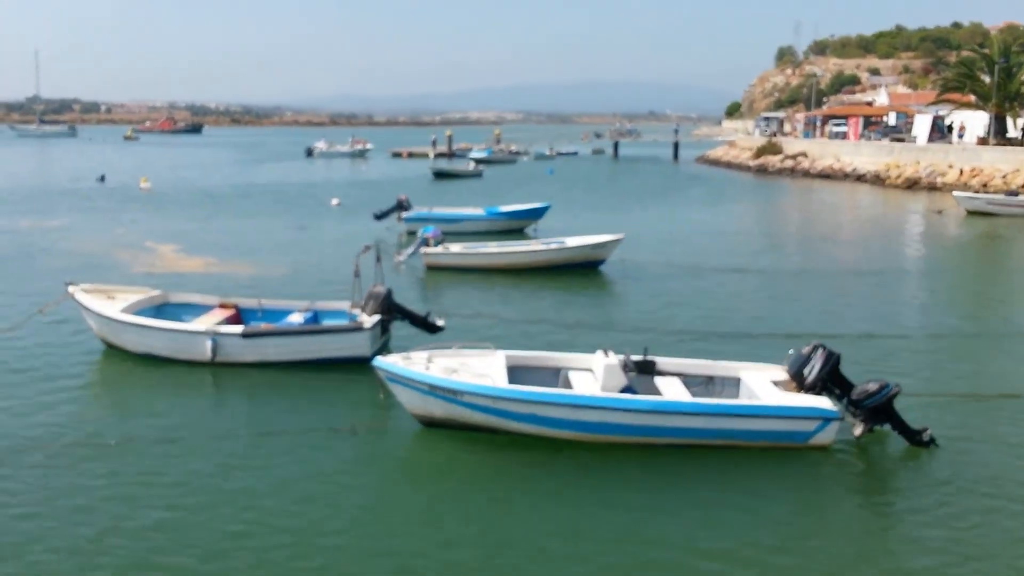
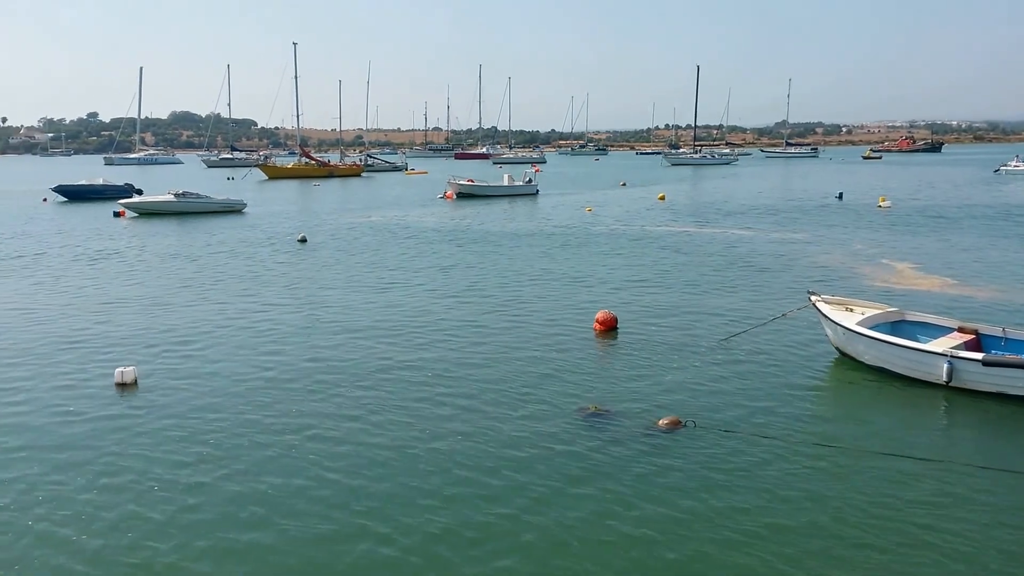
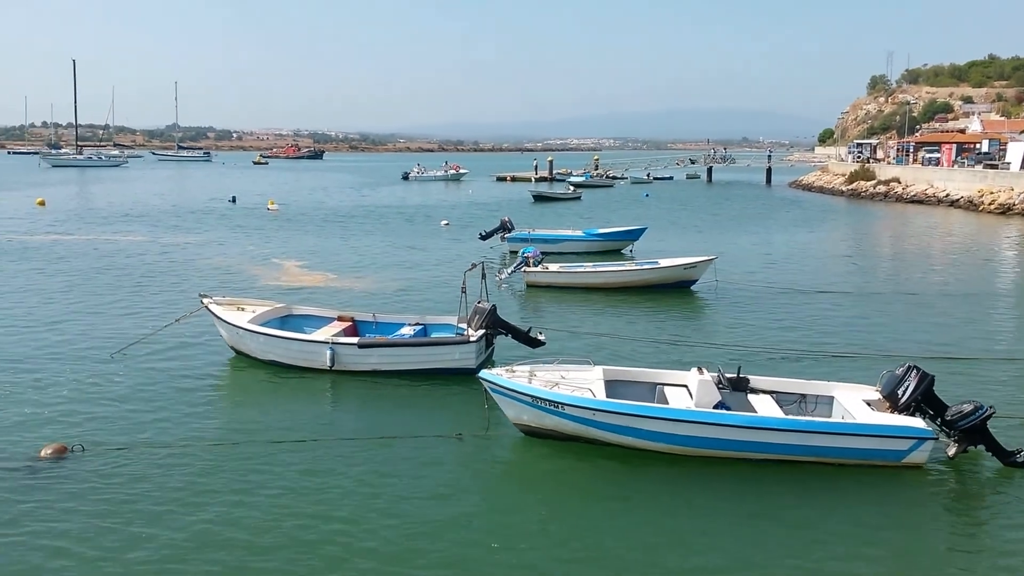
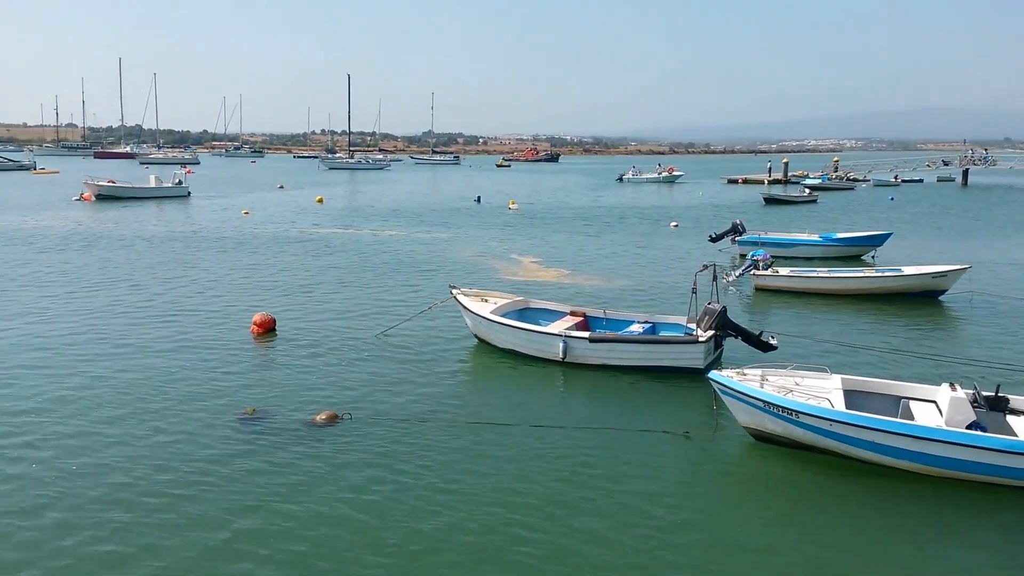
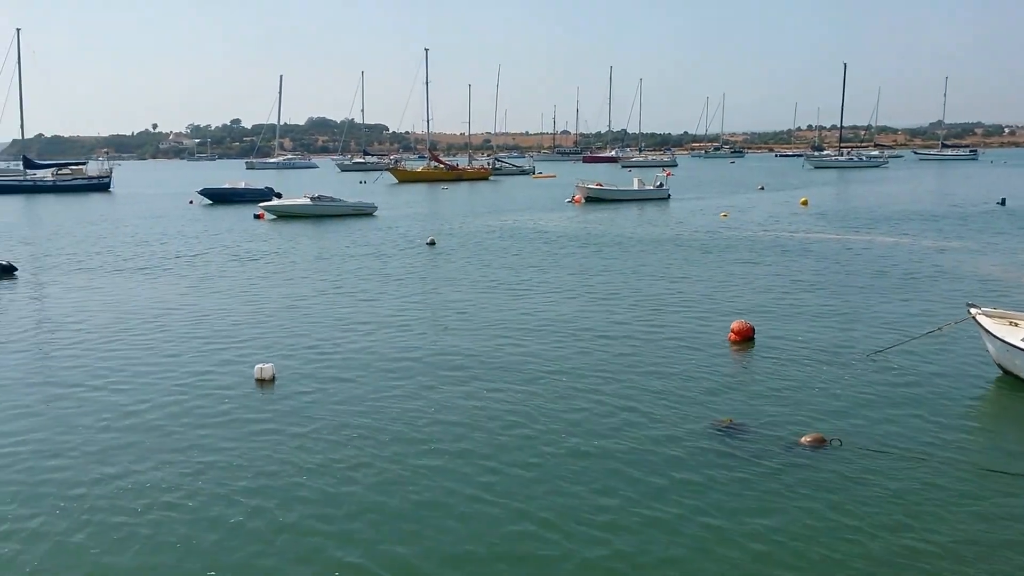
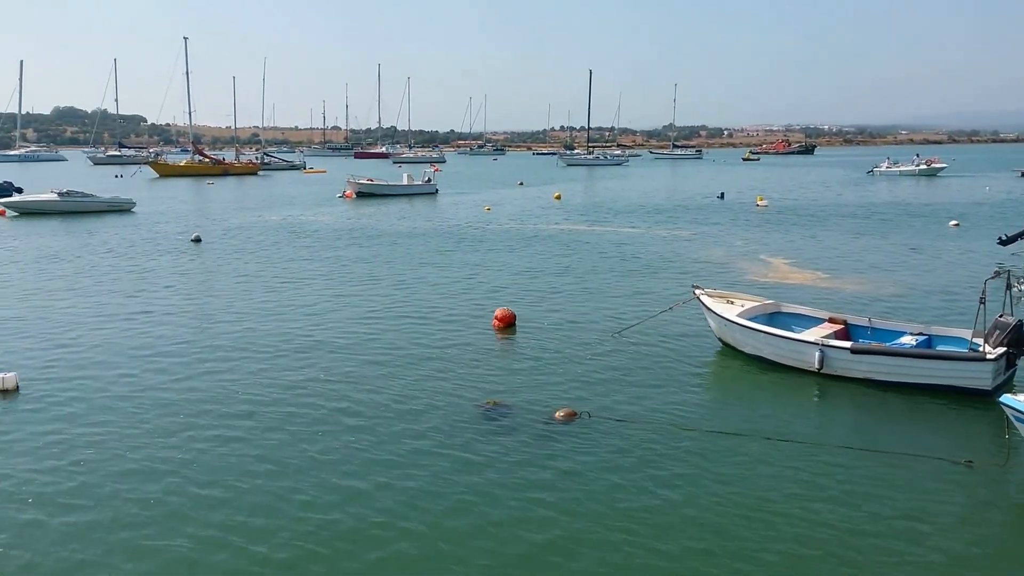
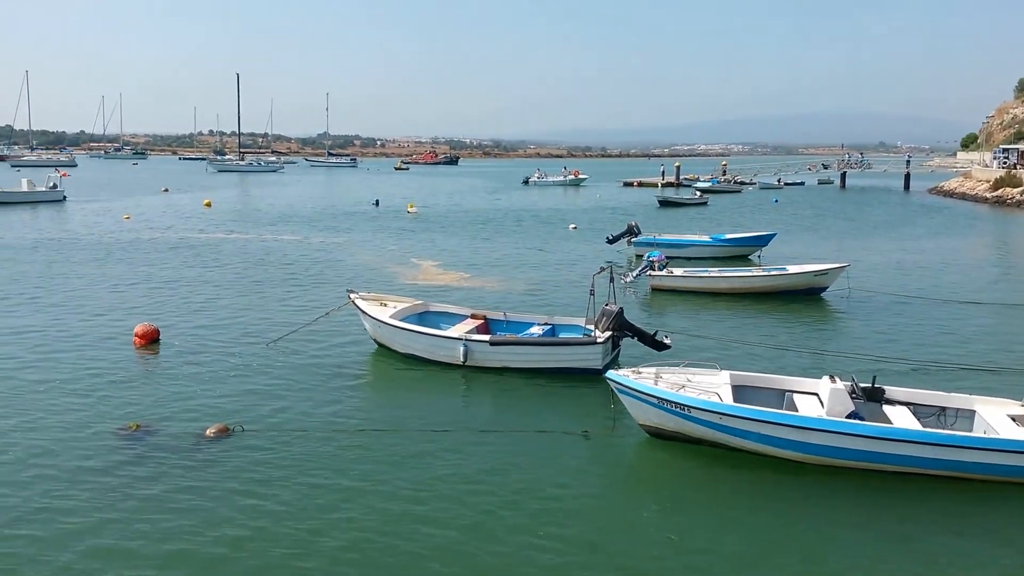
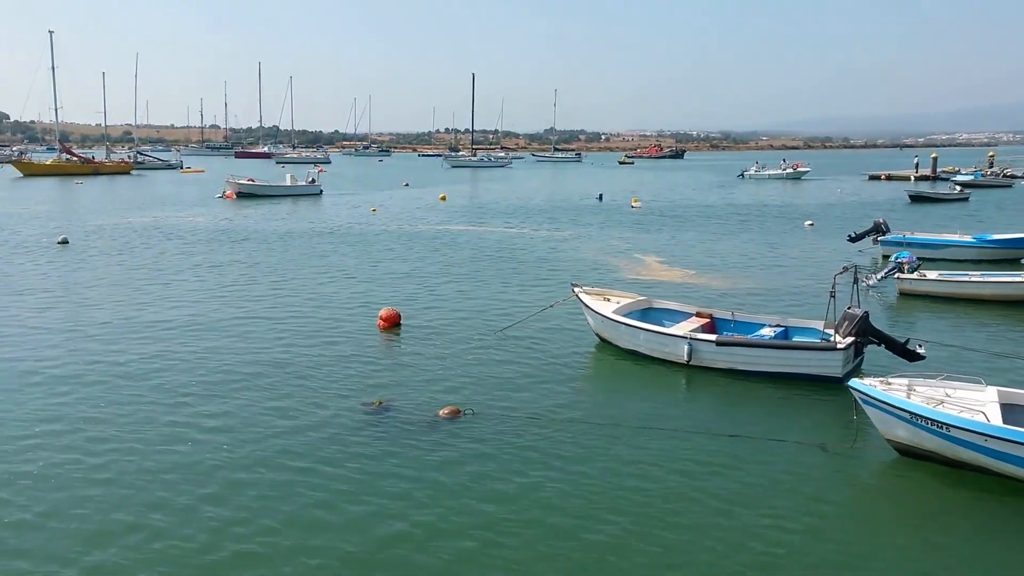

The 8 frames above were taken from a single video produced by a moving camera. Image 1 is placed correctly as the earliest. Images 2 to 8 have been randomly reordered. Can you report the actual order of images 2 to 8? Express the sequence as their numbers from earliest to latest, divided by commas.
3, 7, 4, 8, 6, 2, 5
